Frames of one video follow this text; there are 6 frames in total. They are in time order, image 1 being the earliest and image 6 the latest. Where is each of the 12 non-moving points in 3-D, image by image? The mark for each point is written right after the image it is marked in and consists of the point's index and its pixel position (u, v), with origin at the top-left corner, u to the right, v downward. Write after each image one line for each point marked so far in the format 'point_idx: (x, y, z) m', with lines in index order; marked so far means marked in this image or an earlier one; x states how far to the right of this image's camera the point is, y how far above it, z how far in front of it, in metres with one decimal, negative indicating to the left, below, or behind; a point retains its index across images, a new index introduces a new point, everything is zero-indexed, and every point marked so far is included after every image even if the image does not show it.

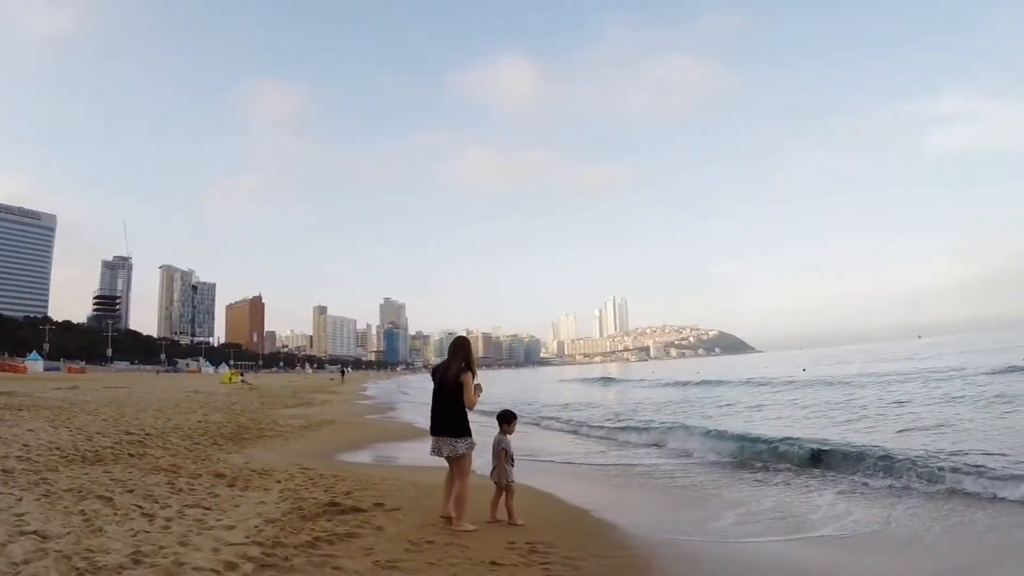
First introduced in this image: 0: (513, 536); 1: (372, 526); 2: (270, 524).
0: (0.0, -2.5, +6.0) m
1: (-1.4, -2.4, +6.0) m
2: (-2.4, -2.4, +6.0) m
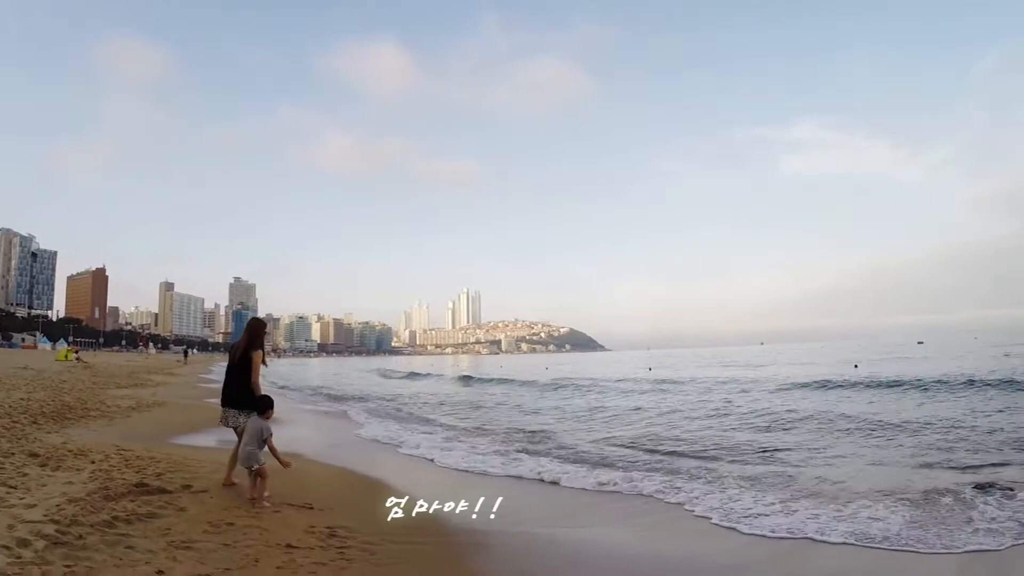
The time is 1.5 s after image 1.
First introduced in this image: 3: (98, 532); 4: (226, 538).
0: (-2.0, -2.4, +6.3) m
1: (-3.4, -2.2, +6.2) m
2: (-4.4, -2.2, +6.1) m
3: (-4.0, -2.4, +5.8) m
4: (-2.8, -2.5, +5.9) m
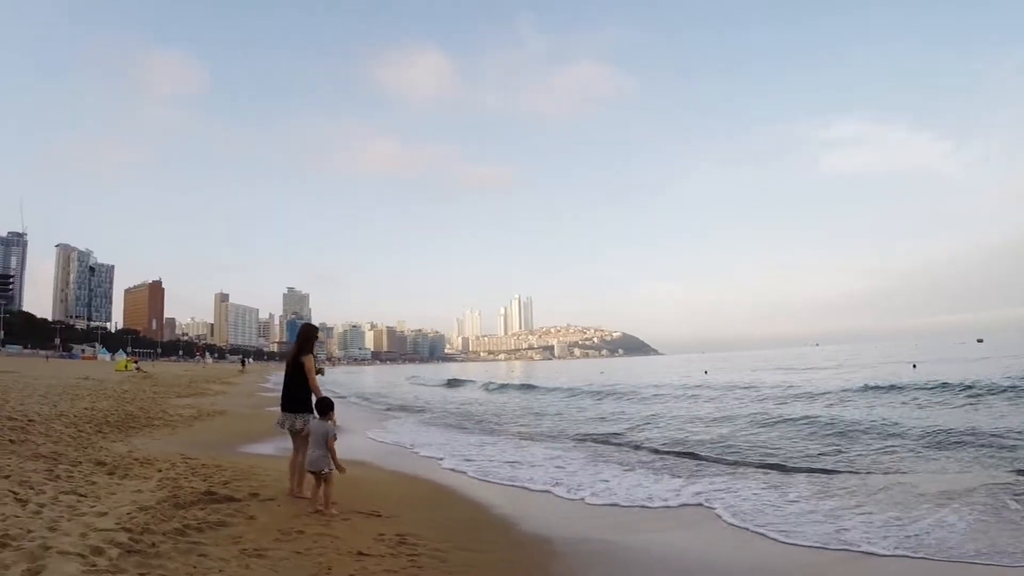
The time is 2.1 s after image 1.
0: (-1.3, -2.5, +6.2) m
1: (-2.7, -2.3, +6.2) m
2: (-3.7, -2.3, +6.1) m
3: (-3.3, -2.4, +5.8) m
4: (-2.1, -2.5, +5.9) m
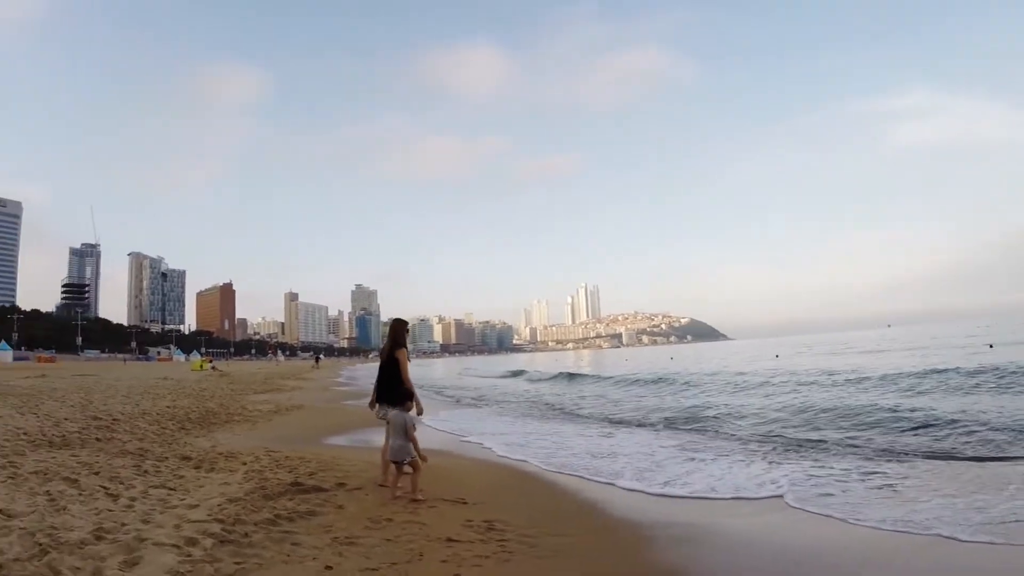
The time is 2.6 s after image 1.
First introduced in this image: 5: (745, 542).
0: (-0.4, -2.3, +6.2) m
1: (-1.8, -2.2, +6.1) m
2: (-2.8, -2.2, +6.1) m
3: (-2.4, -2.3, +5.8) m
4: (-1.2, -2.4, +5.8) m
5: (+2.5, -2.6, +6.3) m
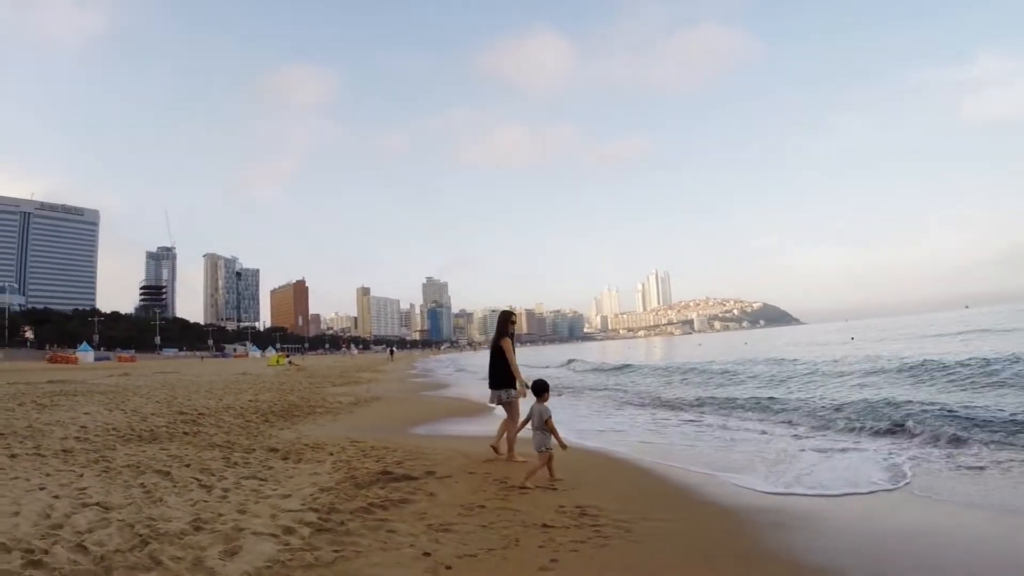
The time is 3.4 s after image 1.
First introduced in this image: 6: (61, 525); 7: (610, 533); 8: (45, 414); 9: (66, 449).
0: (+0.5, -2.1, +6.1) m
1: (-0.9, -2.1, +6.1) m
2: (-1.9, -2.1, +6.2) m
3: (-1.5, -2.2, +5.8) m
4: (-0.3, -2.2, +5.8) m
5: (+3.4, -2.4, +6.1) m
6: (-4.2, -2.2, +5.7) m
7: (+0.9, -2.3, +5.7) m
8: (-6.5, -1.7, +8.4) m
9: (-5.3, -1.9, +7.2) m
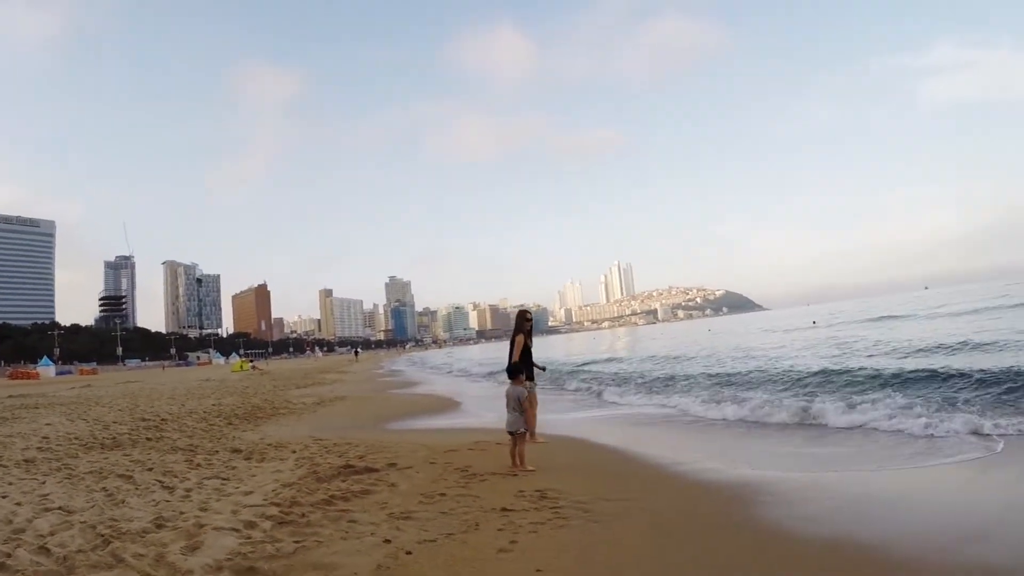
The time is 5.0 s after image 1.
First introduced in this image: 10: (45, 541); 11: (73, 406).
0: (+0.1, -2.0, +6.3) m
1: (-1.3, -2.0, +6.2) m
2: (-2.3, -2.1, +6.2) m
3: (-1.9, -2.2, +5.9) m
4: (-0.7, -2.1, +5.9) m
5: (+3.0, -2.2, +6.4) m
6: (-4.6, -2.3, +5.7) m
7: (+0.5, -2.2, +5.9) m
8: (-7.0, -1.9, +8.3) m
9: (-5.7, -2.0, +7.1) m
10: (-4.3, -2.3, +5.5) m
11: (-7.6, -2.2, +10.5) m
